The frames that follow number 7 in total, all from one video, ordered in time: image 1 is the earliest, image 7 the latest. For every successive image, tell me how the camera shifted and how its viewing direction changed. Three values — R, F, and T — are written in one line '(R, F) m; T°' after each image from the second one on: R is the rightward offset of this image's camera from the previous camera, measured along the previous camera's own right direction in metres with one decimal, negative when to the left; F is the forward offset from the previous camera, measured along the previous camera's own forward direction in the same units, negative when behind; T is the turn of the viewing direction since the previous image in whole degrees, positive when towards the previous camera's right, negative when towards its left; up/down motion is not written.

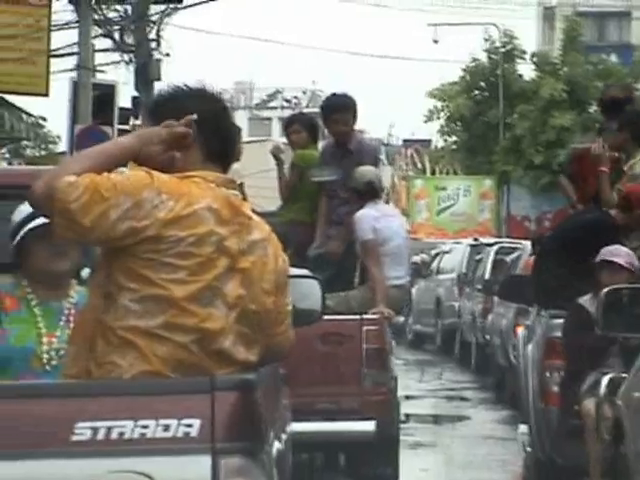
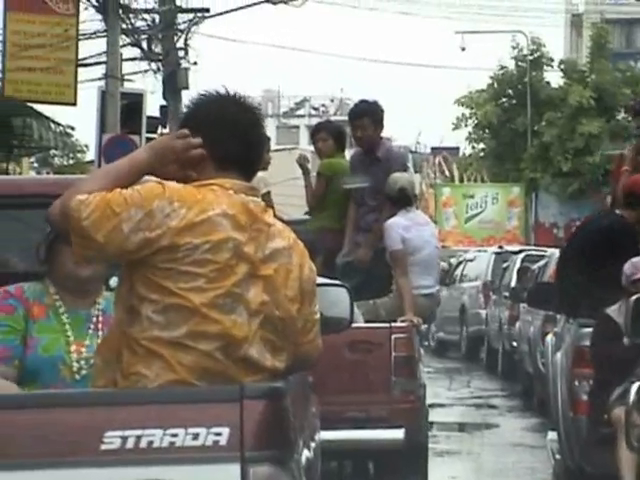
(0.0, 0.0) m; -1°
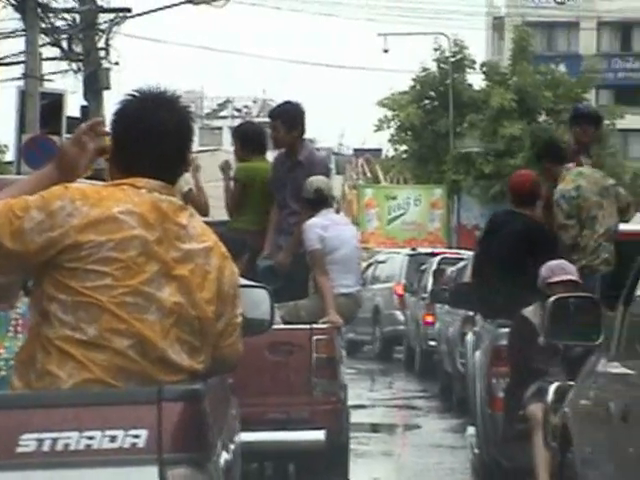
(+0.1, 0.0) m; +2°
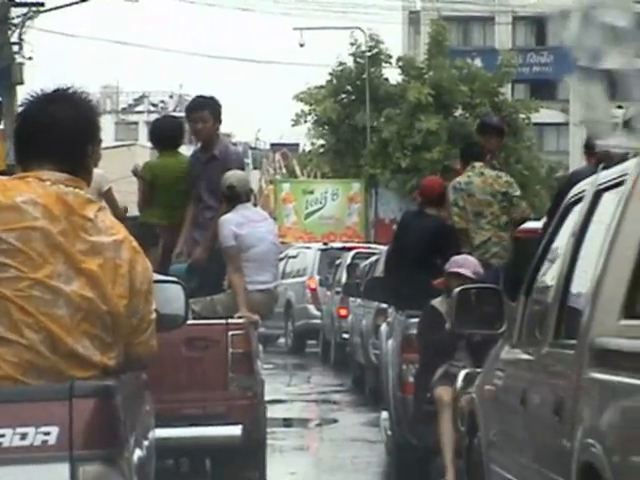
(+0.2, 0.0) m; +1°
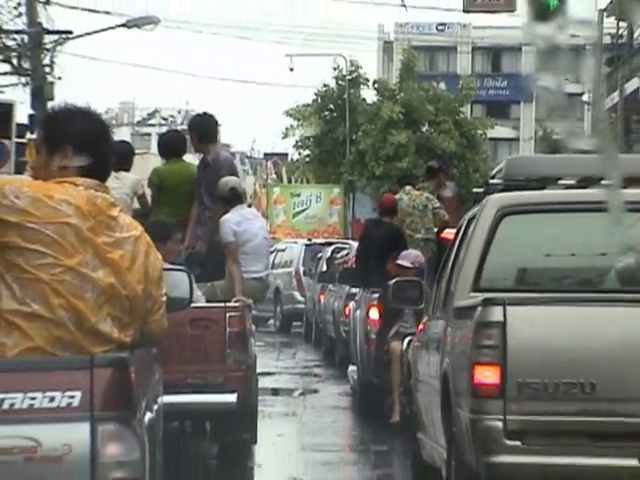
(+0.1, -1.0) m; 0°
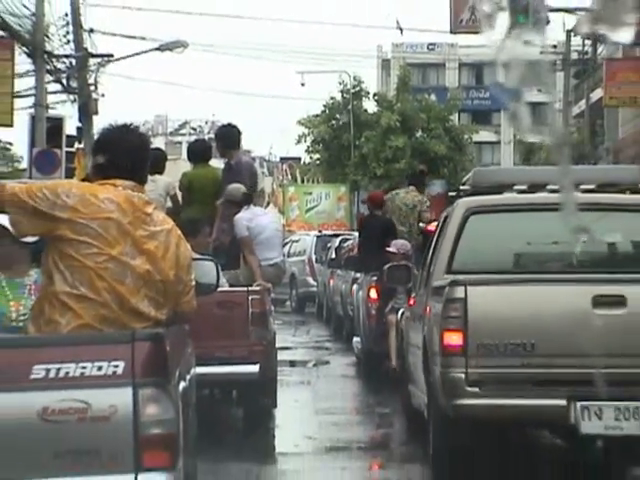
(+0.1, -1.0) m; -1°
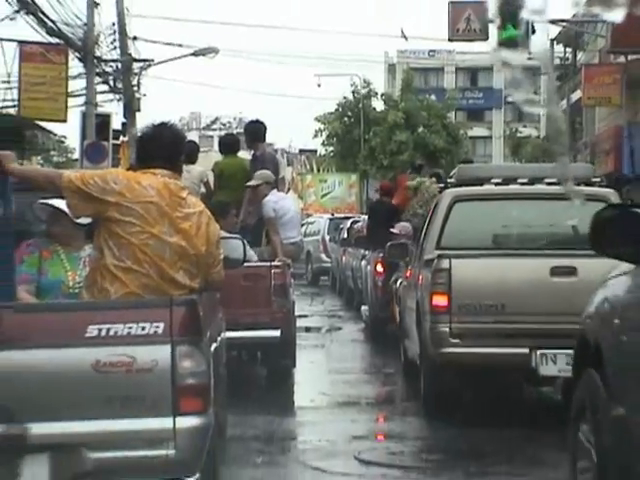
(+0.1, -1.1) m; -1°
